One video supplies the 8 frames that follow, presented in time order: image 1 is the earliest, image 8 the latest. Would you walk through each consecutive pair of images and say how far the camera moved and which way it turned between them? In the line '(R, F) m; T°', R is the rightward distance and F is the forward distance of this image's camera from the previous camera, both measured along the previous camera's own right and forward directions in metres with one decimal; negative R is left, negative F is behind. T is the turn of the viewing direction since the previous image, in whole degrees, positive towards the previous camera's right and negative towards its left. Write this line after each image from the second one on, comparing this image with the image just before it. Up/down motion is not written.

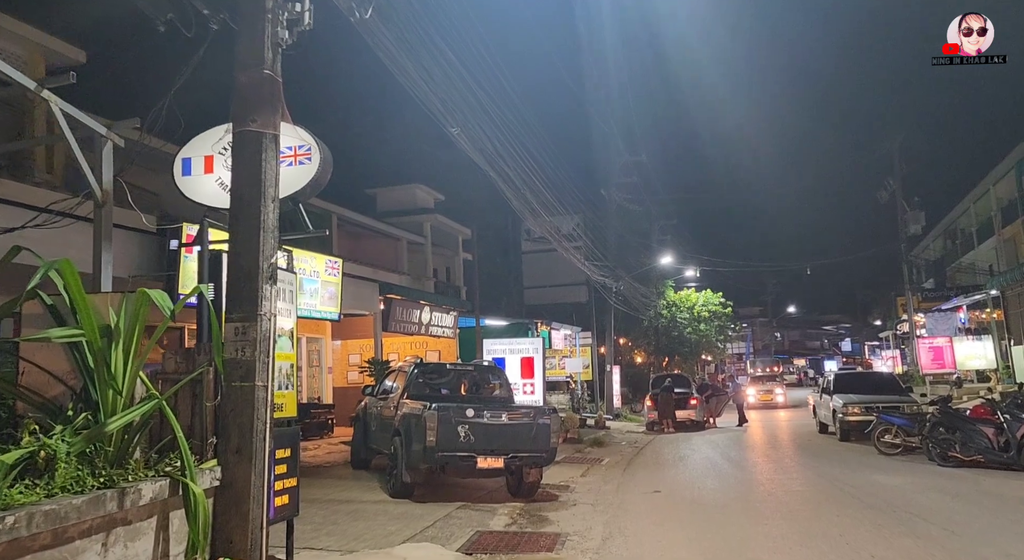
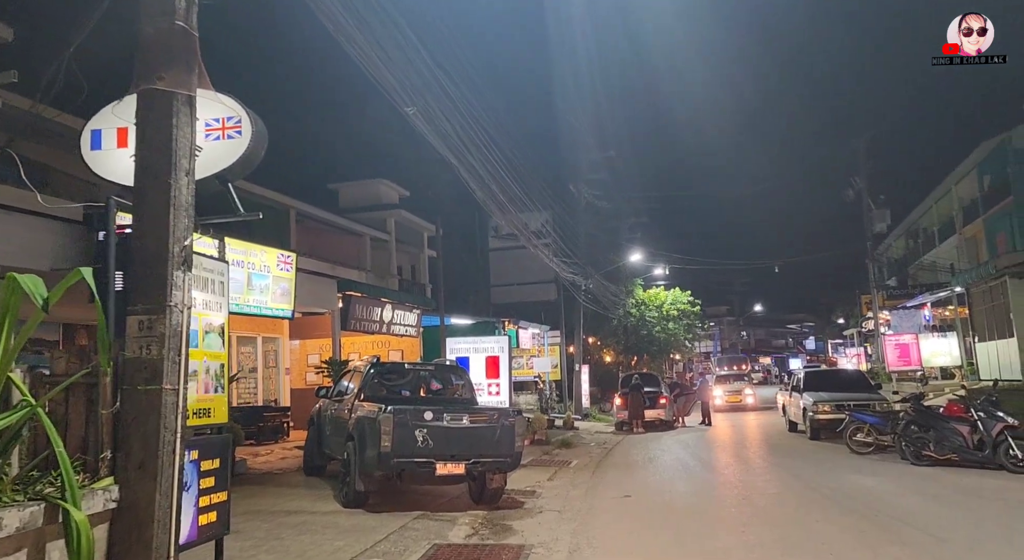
(+0.1, +0.6) m; +2°
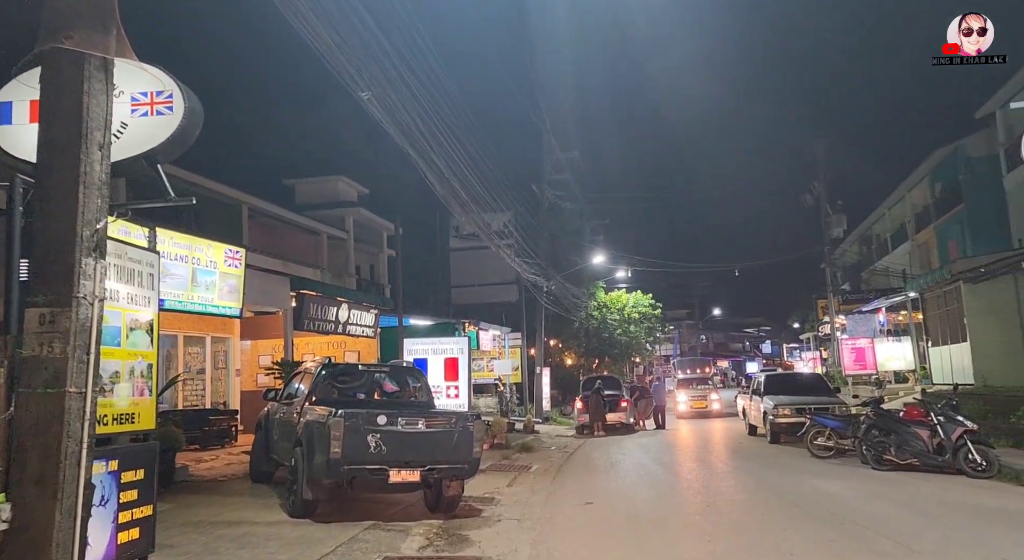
(0.0, +0.4) m; +3°
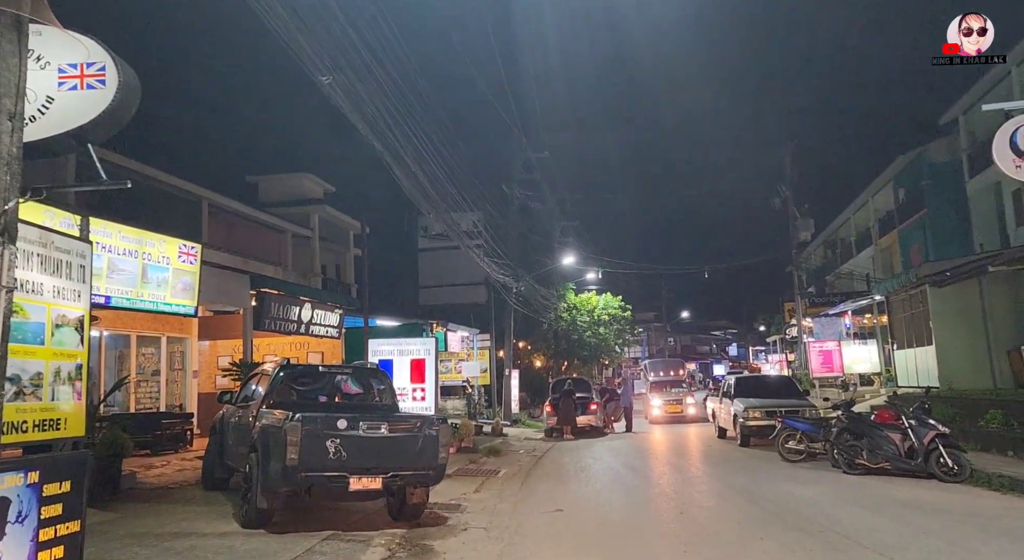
(0.0, +0.4) m; +2°
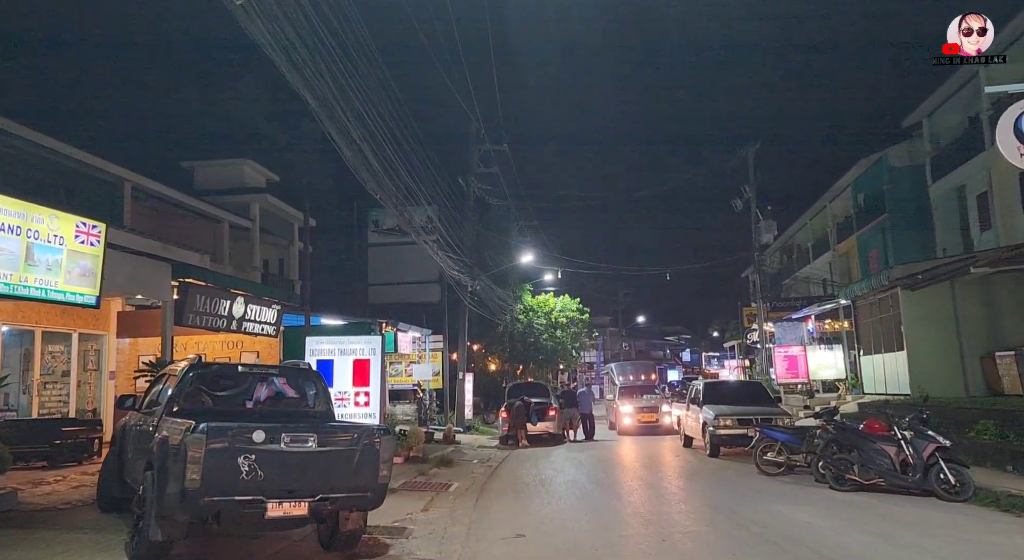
(0.0, +1.4) m; +3°
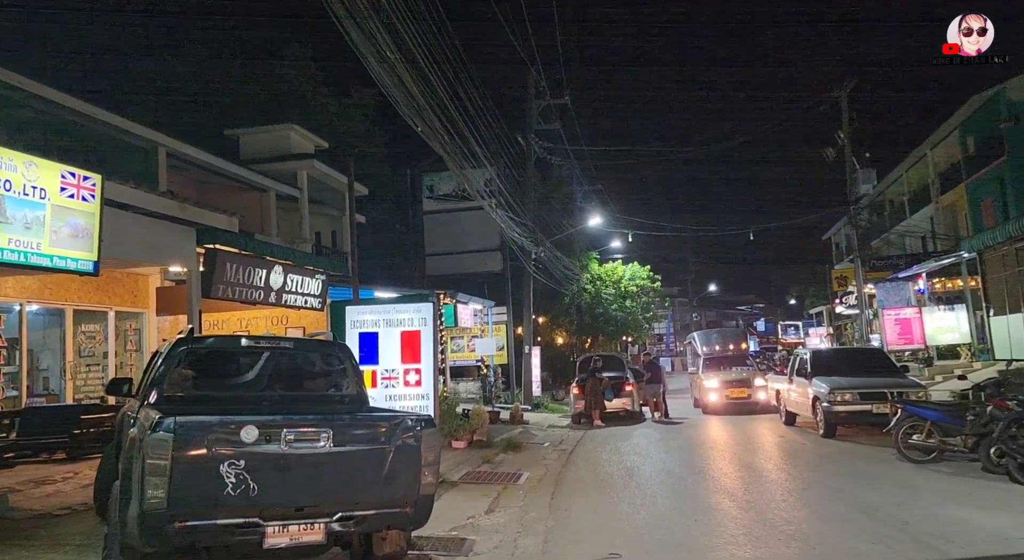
(-0.2, +2.0) m; -5°
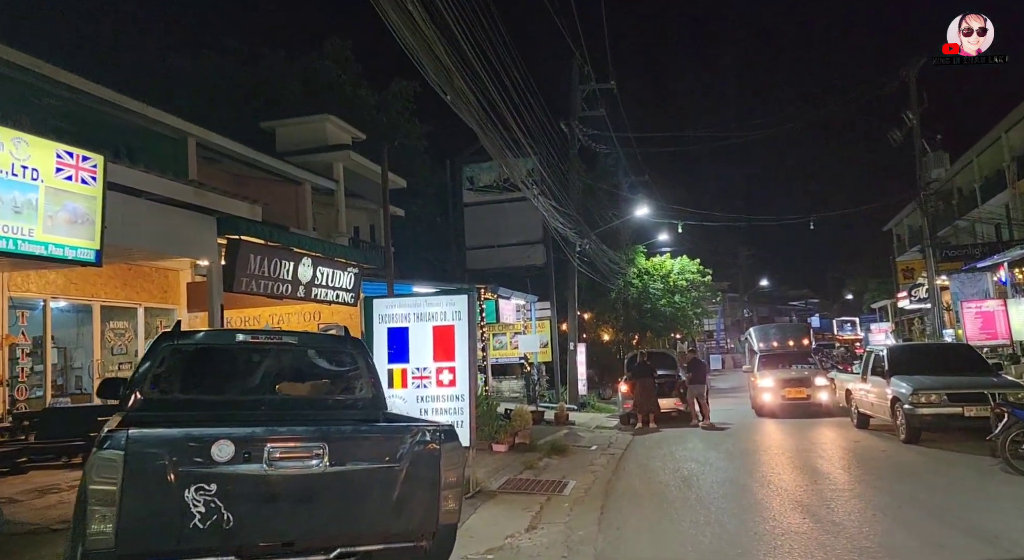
(0.0, +1.0) m; -3°
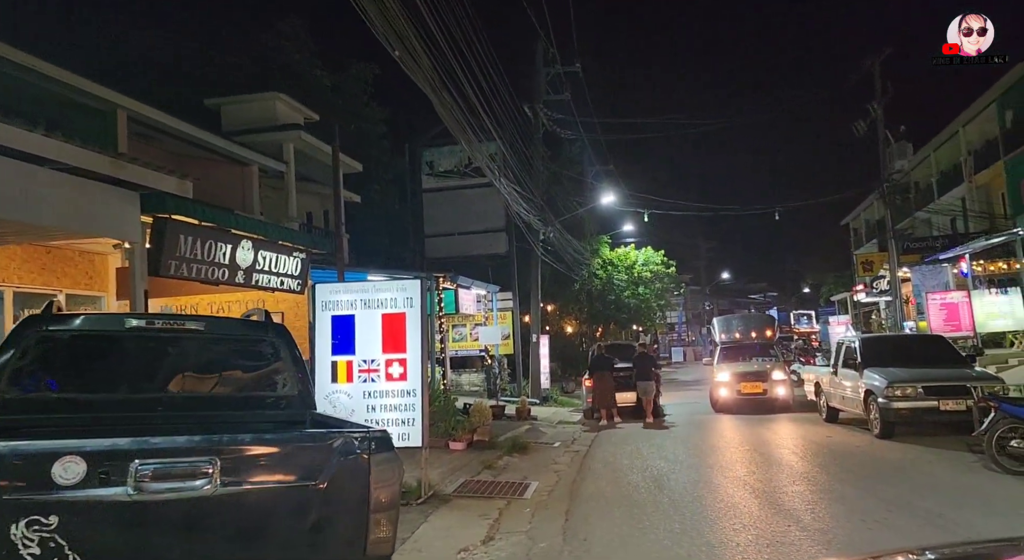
(0.0, +0.9) m; +3°
